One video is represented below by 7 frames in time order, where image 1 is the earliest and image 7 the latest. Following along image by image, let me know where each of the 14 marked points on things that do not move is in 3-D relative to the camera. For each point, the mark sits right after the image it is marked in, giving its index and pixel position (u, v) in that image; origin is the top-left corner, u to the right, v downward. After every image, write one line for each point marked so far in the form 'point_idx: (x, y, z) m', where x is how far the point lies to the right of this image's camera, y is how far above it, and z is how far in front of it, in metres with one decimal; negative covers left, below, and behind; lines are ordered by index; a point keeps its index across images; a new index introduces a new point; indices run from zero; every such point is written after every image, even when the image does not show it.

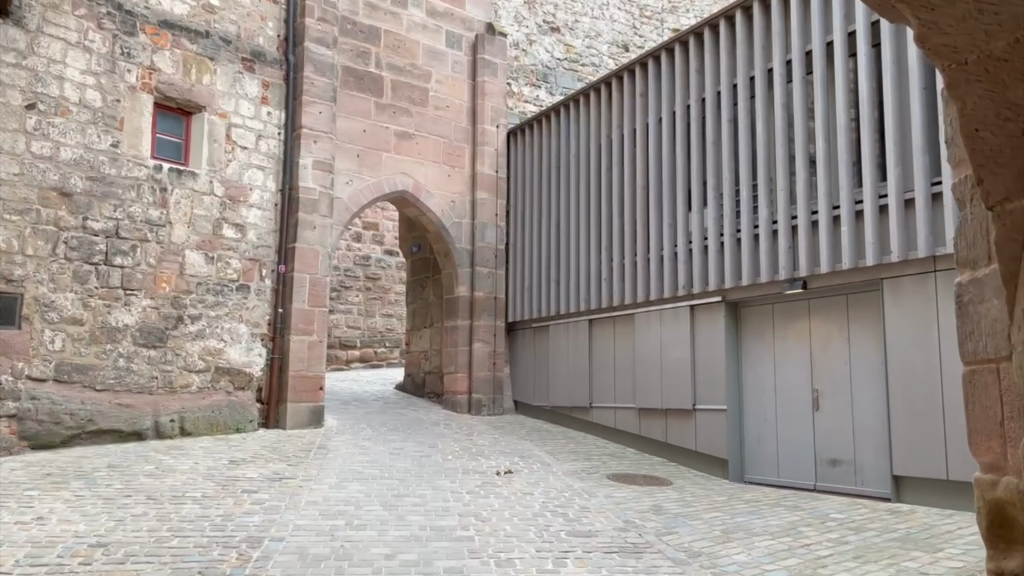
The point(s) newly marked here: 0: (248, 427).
0: (-2.7, -1.4, +8.3) m
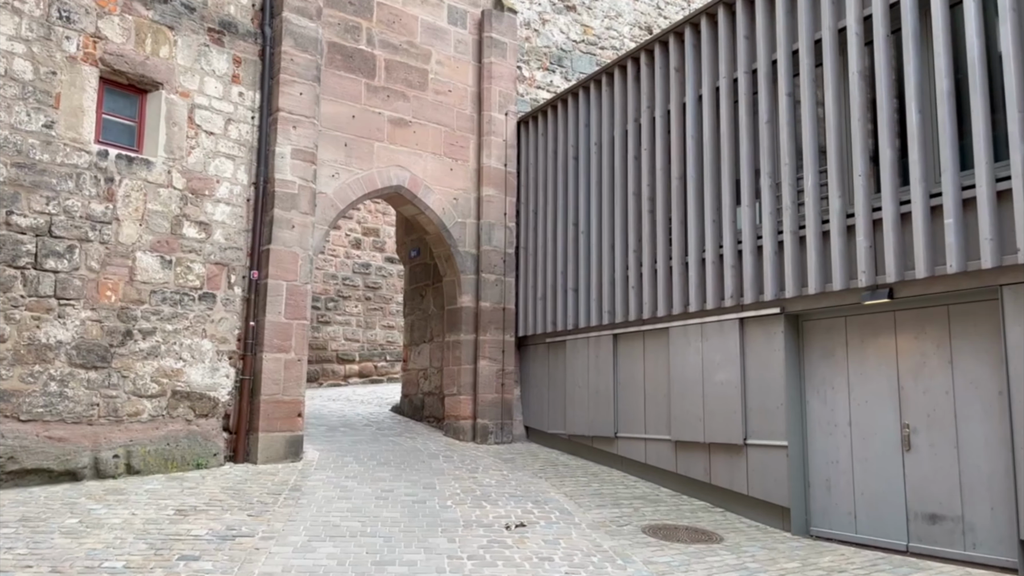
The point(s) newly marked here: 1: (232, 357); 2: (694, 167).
0: (-2.6, -1.5, +7.0) m
1: (-2.5, -0.6, +7.4) m
2: (+1.5, +1.0, +6.9) m
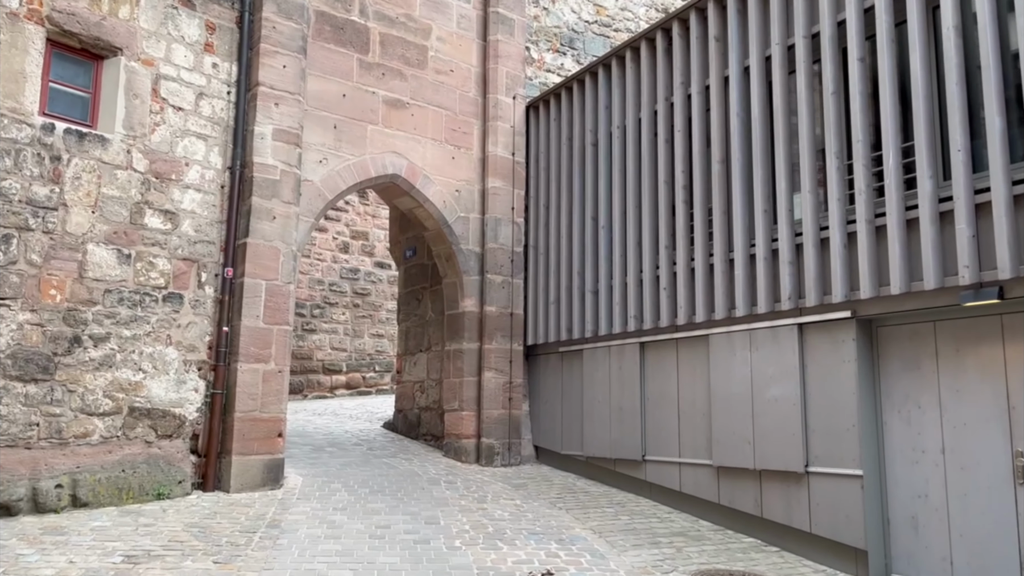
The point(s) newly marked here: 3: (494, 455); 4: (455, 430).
0: (-2.4, -1.5, +6.0) m
1: (-2.4, -0.6, +6.3) m
2: (+1.7, +1.0, +6.0) m
3: (-0.2, -1.6, +7.8) m
4: (-0.5, -1.4, +7.9) m
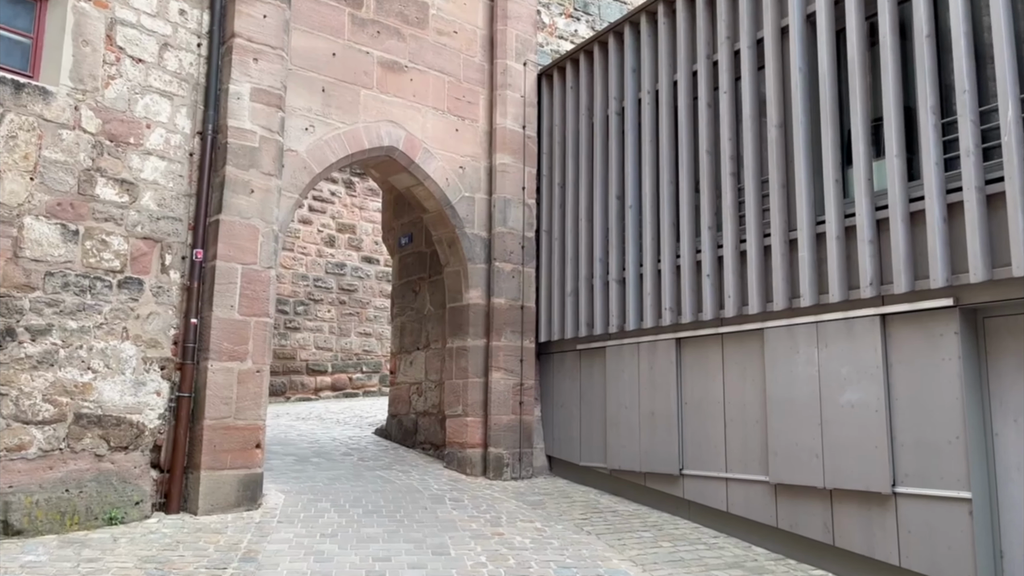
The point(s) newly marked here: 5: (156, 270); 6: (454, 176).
0: (-2.3, -1.4, +5.0) m
1: (-2.2, -0.5, +5.4) m
2: (+1.8, +1.1, +5.1) m
3: (-0.1, -1.5, +6.9) m
4: (-0.4, -1.3, +7.0) m
5: (-2.3, +0.1, +5.4) m
6: (-0.5, +1.0, +7.1) m
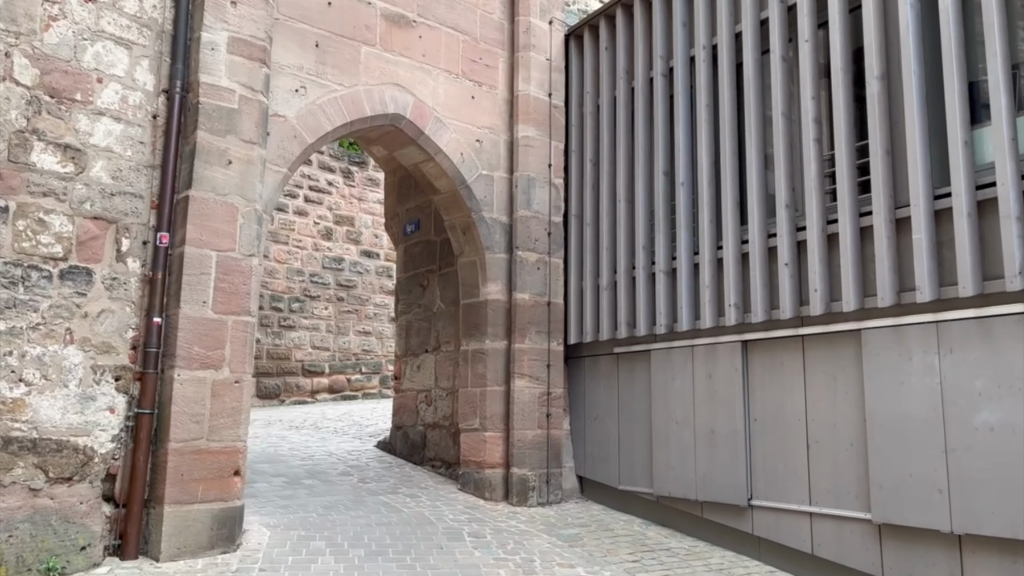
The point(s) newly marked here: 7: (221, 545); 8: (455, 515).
0: (-2.1, -1.3, +4.0) m
1: (-2.1, -0.5, +4.3) m
2: (+2.0, +1.1, +4.1) m
3: (+0.1, -1.4, +5.8) m
4: (-0.3, -1.2, +6.0) m
5: (-2.1, +0.2, +4.4) m
6: (-0.3, +1.0, +6.1) m
7: (-1.6, -1.4, +4.4) m
8: (-0.4, -1.5, +5.4) m
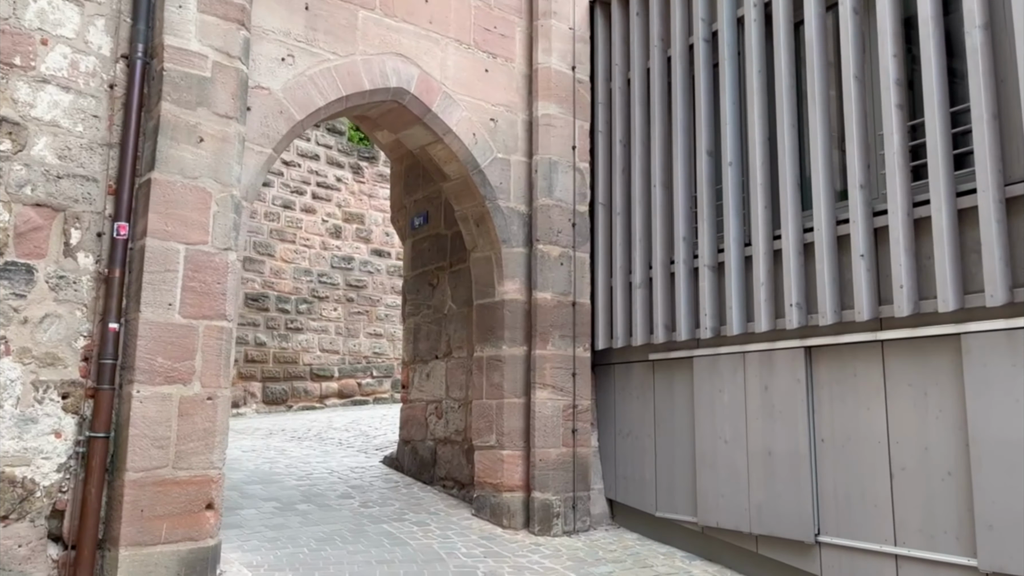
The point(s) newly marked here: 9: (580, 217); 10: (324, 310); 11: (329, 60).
0: (-2.0, -1.3, +3.3) m
1: (-2.0, -0.5, +3.7) m
2: (+2.1, +1.2, +3.3) m
3: (+0.3, -1.4, +5.1) m
4: (-0.1, -1.2, +5.2) m
5: (-2.0, +0.2, +3.7) m
6: (-0.2, +1.0, +5.4) m
7: (-1.4, -1.4, +3.7) m
8: (-0.3, -1.5, +4.7) m
9: (+0.5, +0.5, +5.6) m
10: (-2.5, -0.3, +10.8) m
11: (-1.0, +1.3, +4.7) m
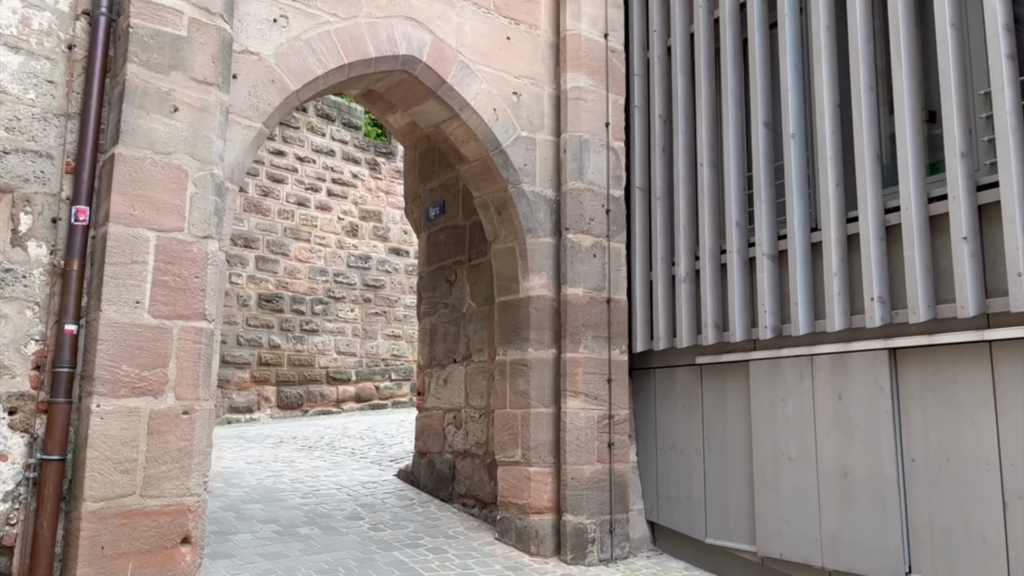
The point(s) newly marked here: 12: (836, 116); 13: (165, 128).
0: (-1.9, -1.3, +2.8) m
1: (-1.8, -0.5, +3.1) m
2: (+2.2, +1.2, +2.7) m
3: (+0.4, -1.4, +4.5) m
4: (0.0, -1.2, +4.6) m
5: (-1.9, +0.2, +3.1) m
6: (0.0, +1.1, +4.8) m
7: (-1.3, -1.3, +3.1) m
8: (-0.1, -1.4, +4.1) m
9: (+0.6, +0.5, +5.0) m
10: (-2.2, -0.3, +10.2) m
11: (-0.9, +1.3, +4.1) m
12: (+1.5, +0.8, +3.9) m
13: (-1.4, +0.7, +3.4) m
